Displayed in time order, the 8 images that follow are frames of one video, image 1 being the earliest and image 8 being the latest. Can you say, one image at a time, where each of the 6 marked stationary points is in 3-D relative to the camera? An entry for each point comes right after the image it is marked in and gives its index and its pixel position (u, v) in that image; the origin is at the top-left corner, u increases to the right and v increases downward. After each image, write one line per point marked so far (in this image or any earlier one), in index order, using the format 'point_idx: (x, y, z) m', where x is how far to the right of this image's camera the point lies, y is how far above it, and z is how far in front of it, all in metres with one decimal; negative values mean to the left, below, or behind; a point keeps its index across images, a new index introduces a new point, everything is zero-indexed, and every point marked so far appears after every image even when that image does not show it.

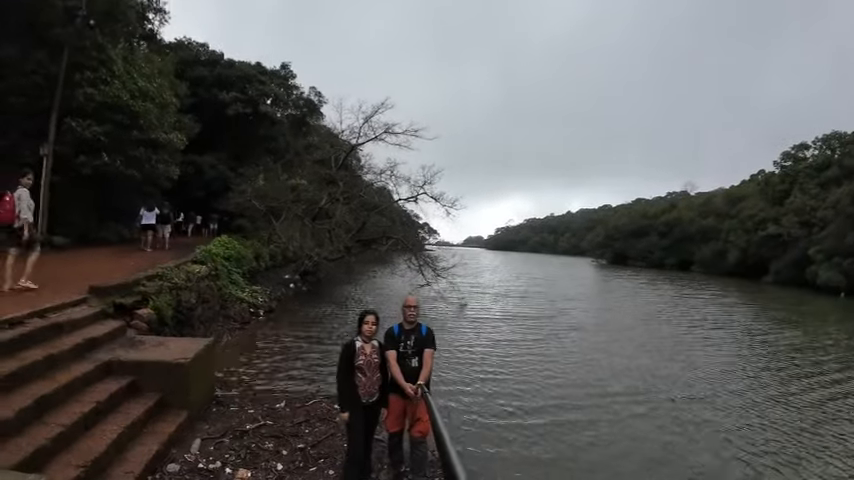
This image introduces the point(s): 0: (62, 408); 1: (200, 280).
0: (-4.5, -2.0, +6.7) m
1: (-4.9, -0.9, +11.8) m
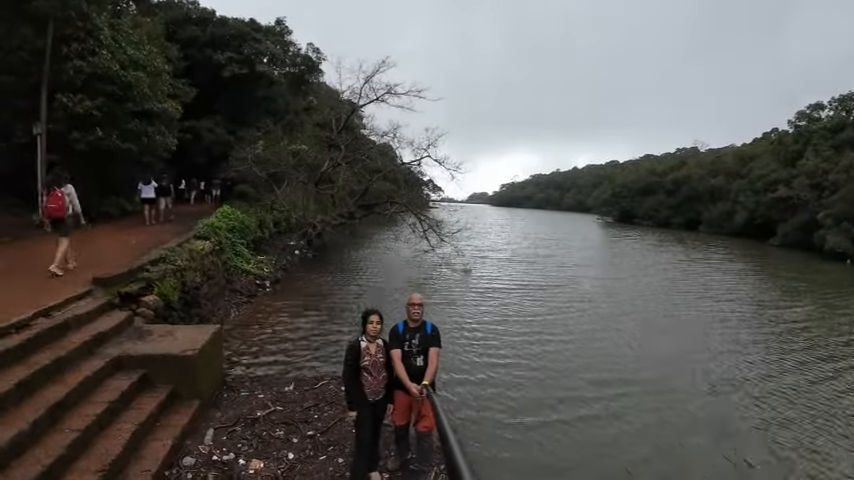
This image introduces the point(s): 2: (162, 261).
0: (-4.4, -2.1, +6.9) m
1: (-4.8, -0.4, +11.9) m
2: (-5.2, -0.4, +10.7) m
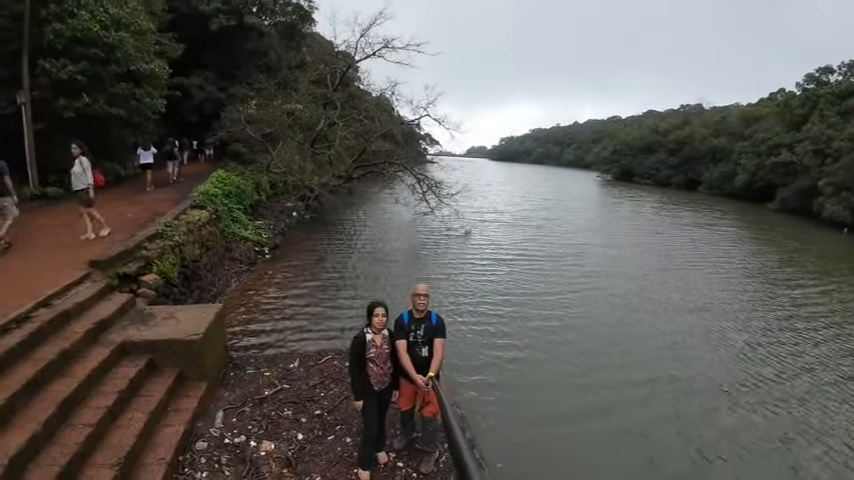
0: (-4.4, -2.1, +7.0) m
1: (-4.8, +0.3, +11.7) m
2: (-5.1, +0.1, +10.6) m
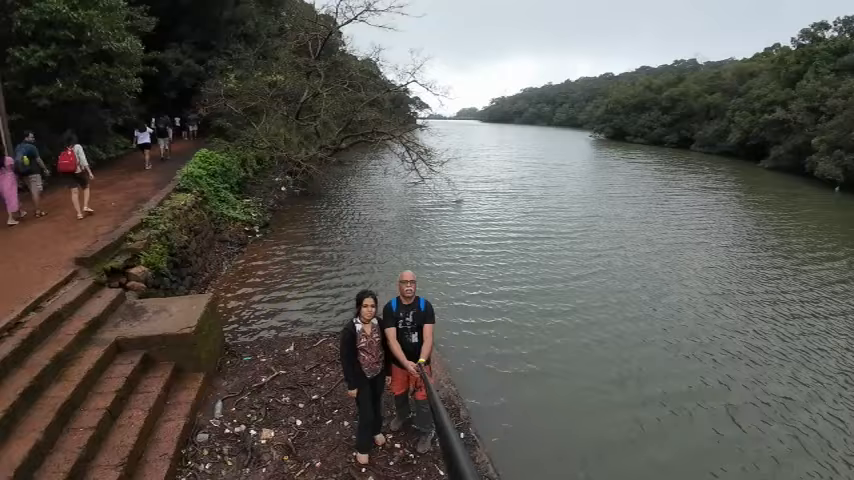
0: (-4.5, -2.2, +7.1) m
1: (-5.0, +0.6, +11.6) m
2: (-5.3, +0.3, +10.5) m
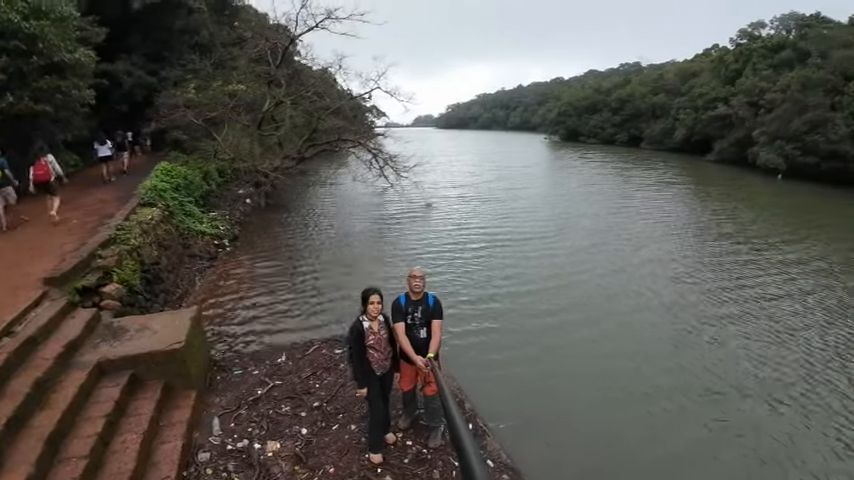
0: (-4.2, -2.3, +6.6) m
1: (-5.4, +0.3, +11.0) m
2: (-5.6, 0.0, +9.8) m
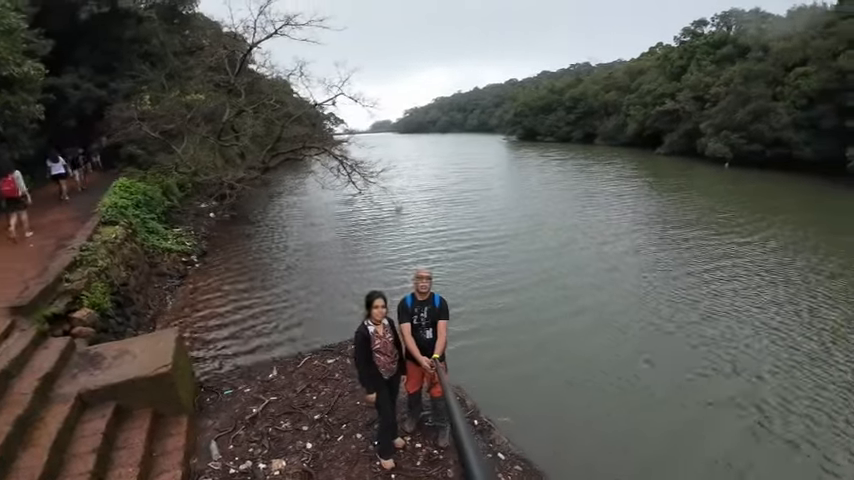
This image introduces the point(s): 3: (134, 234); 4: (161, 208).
0: (-4.0, -2.6, +6.1) m
1: (-5.8, -0.1, +10.4) m
2: (-5.8, -0.4, +9.2) m
3: (-6.2, +0.1, +11.6) m
4: (-6.8, +0.8, +13.9) m
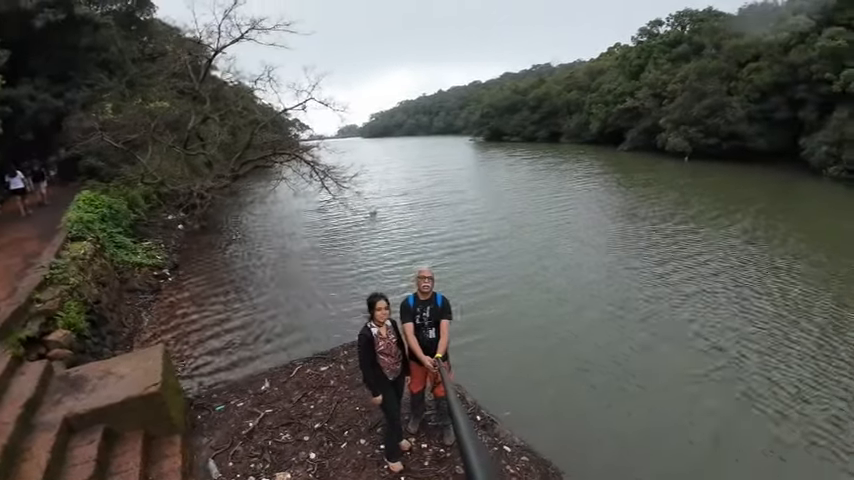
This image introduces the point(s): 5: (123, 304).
0: (-3.8, -2.7, +5.7) m
1: (-6.1, -0.4, +9.8) m
2: (-6.0, -0.7, +8.7) m
3: (-6.6, -0.2, +11.0) m
4: (-7.4, +0.4, +13.2) m
5: (-5.8, -1.2, +10.5) m
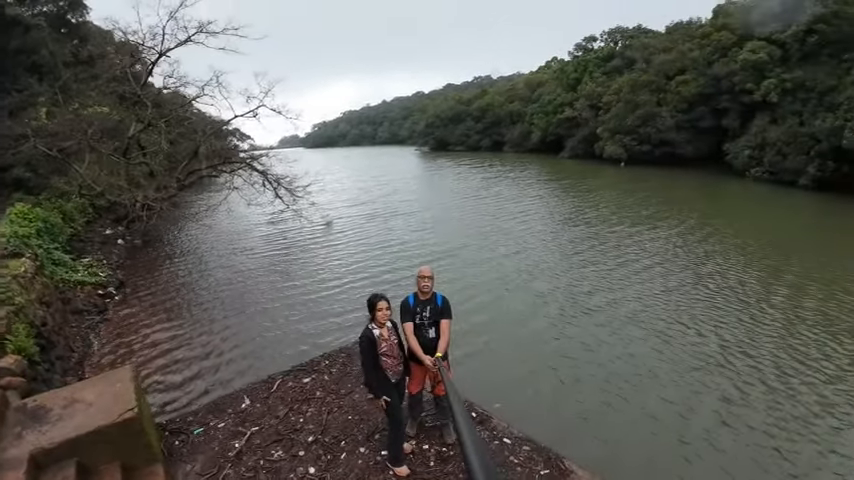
0: (-3.4, -2.8, +5.0) m
1: (-6.4, -0.7, +8.8) m
2: (-6.1, -0.9, +7.7) m
3: (-7.1, -0.5, +9.9) m
4: (-8.3, 0.0, +12.0) m
5: (-6.2, -1.5, +9.5) m
